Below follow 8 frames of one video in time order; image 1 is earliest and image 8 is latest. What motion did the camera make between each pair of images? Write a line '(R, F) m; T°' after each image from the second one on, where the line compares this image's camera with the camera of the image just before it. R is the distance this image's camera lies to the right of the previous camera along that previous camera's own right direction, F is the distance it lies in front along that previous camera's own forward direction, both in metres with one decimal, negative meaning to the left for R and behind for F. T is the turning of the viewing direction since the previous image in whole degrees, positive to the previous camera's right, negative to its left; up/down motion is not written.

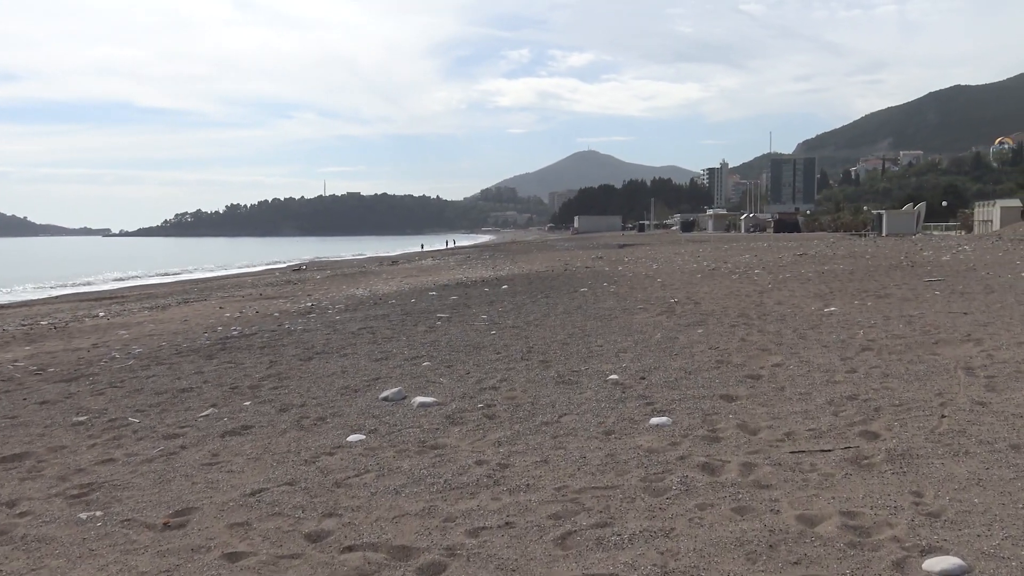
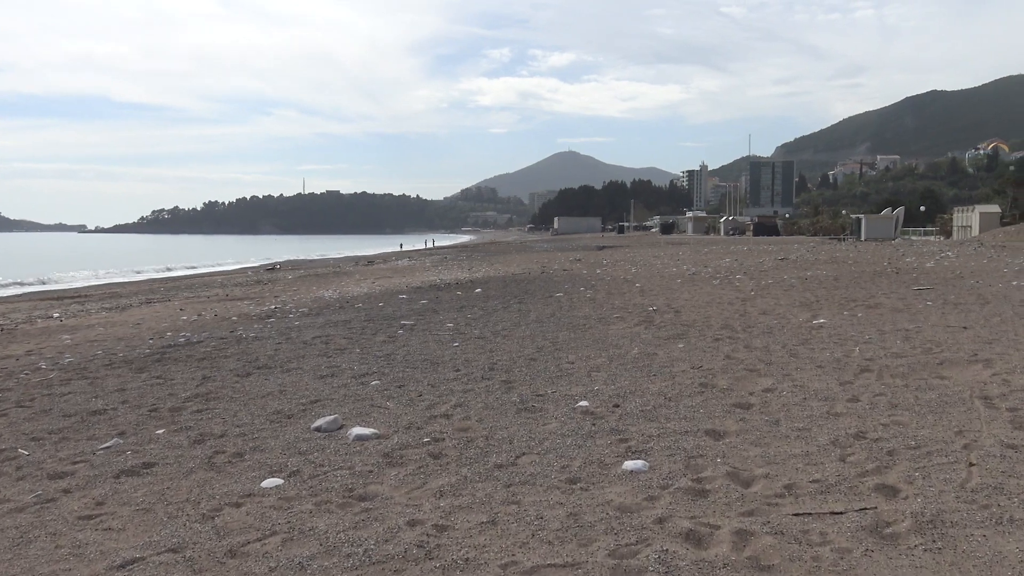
(+0.1, +0.7) m; +1°
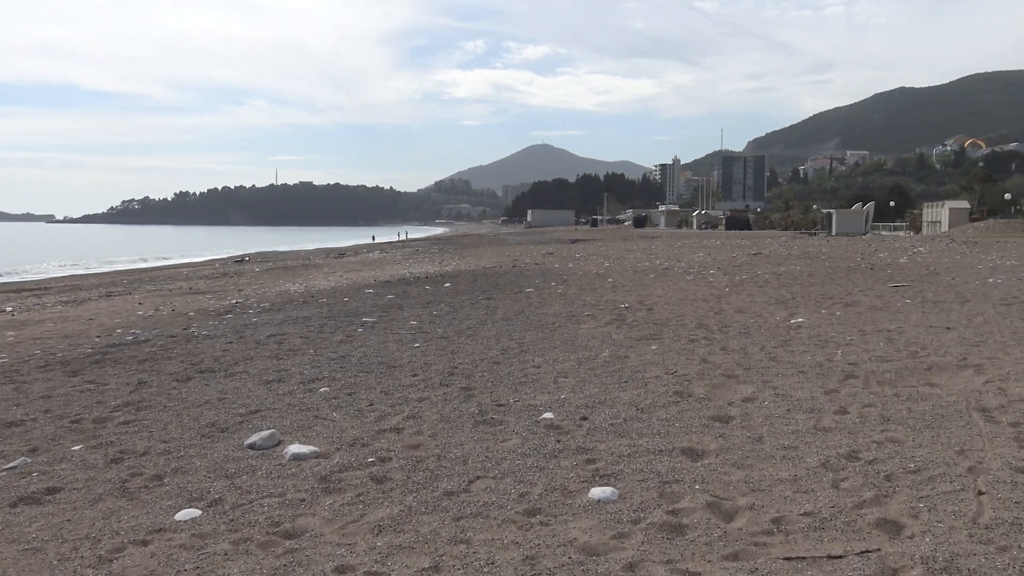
(+0.1, +0.4) m; +2°
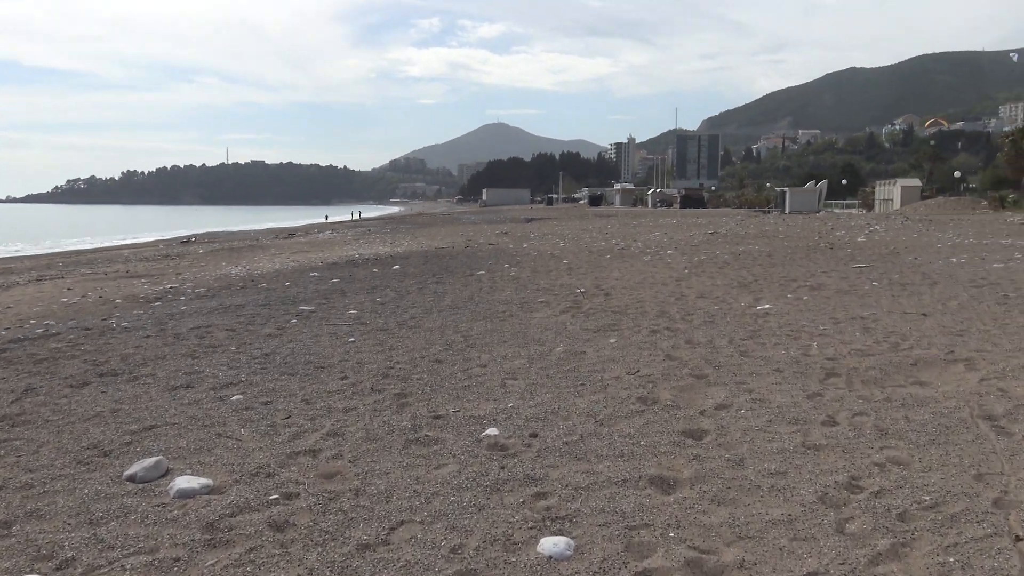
(+0.1, +0.6) m; +3°
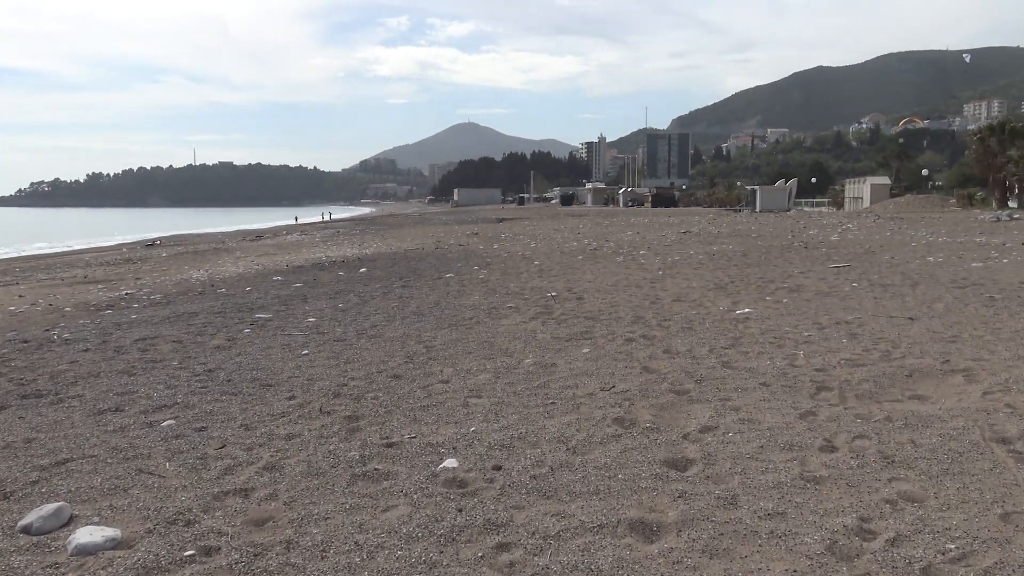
(0.0, +0.4) m; +2°
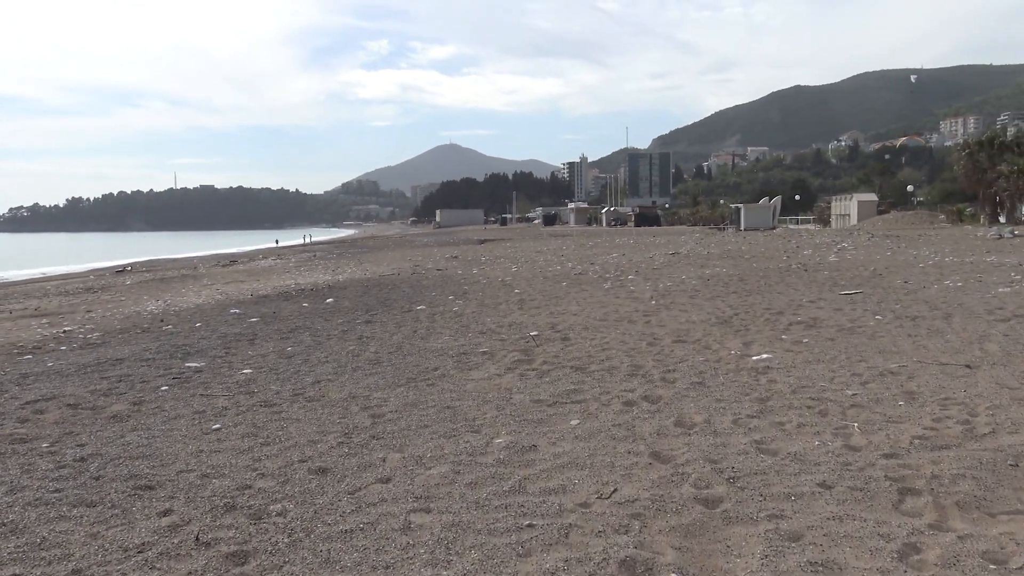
(+0.1, +1.2) m; +1°
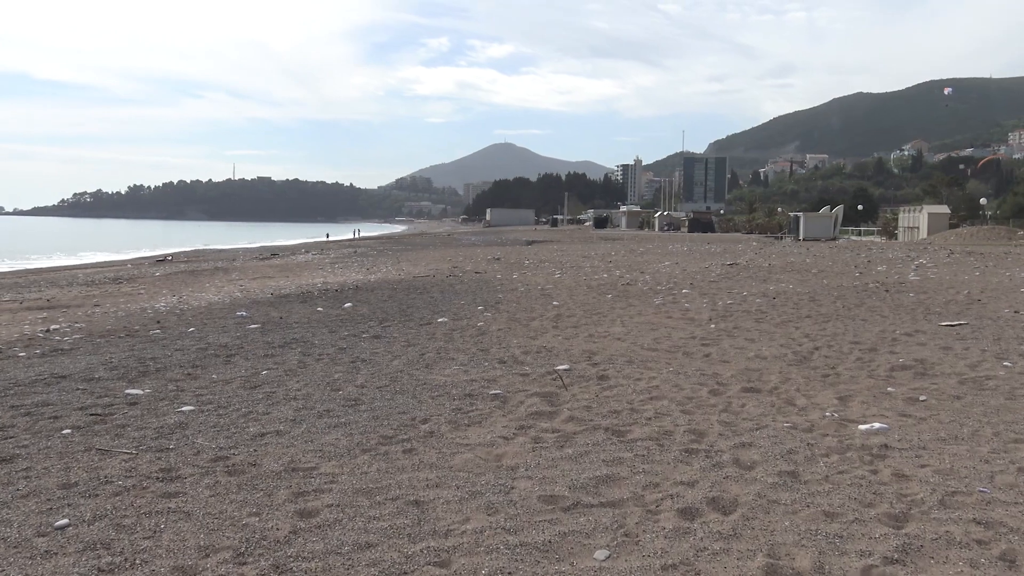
(+0.2, +1.6) m; -3°
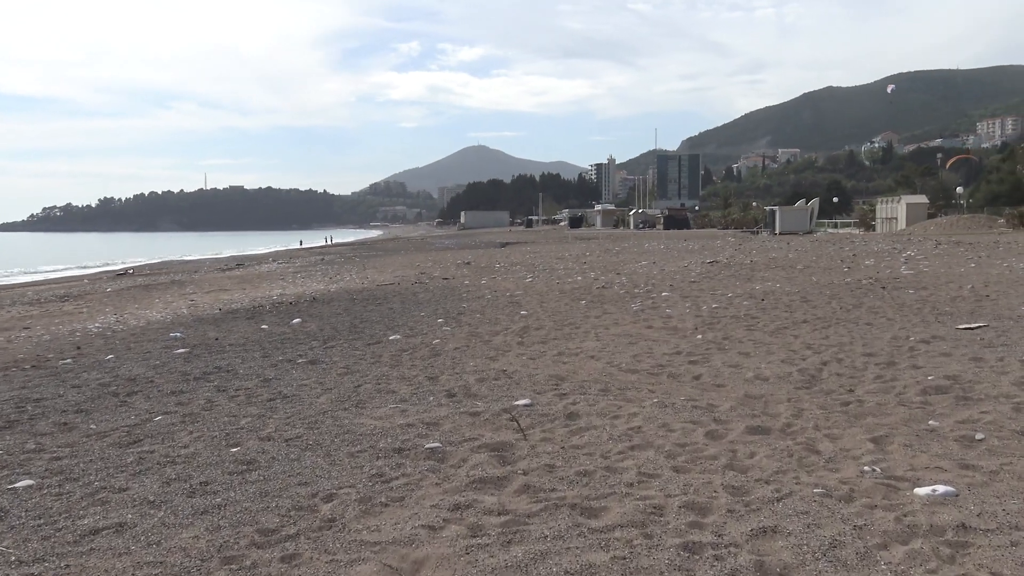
(+0.2, +1.2) m; +1°
